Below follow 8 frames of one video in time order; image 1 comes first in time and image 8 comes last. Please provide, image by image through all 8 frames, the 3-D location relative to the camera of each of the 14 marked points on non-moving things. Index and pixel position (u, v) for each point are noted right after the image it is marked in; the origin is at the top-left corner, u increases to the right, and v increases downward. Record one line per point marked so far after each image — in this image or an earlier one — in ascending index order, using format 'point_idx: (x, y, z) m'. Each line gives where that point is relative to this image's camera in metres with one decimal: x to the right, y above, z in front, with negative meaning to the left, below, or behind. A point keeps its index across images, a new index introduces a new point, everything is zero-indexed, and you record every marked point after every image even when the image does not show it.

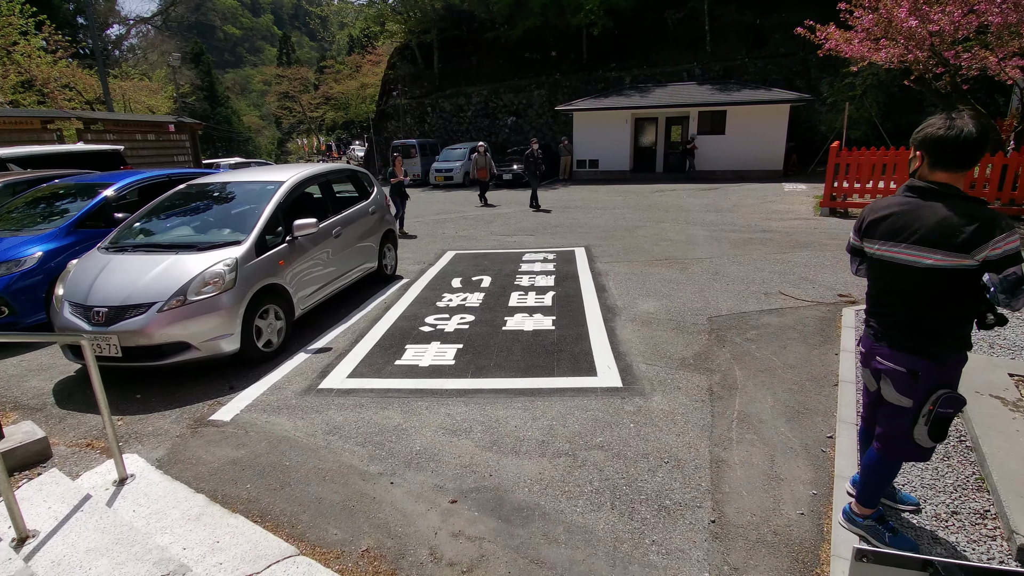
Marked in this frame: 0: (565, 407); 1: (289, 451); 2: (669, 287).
0: (+0.4, -0.9, +3.9) m
1: (-1.5, -1.1, +3.5) m
2: (+2.0, 0.0, +6.8) m
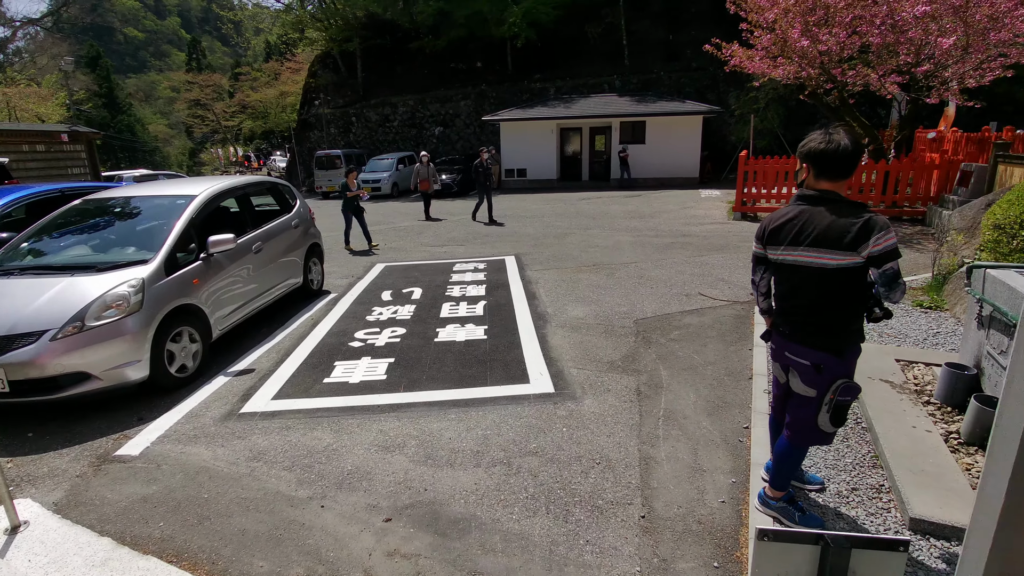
0: (-0.1, -0.9, +3.9) m
1: (-1.9, -1.2, +3.3) m
2: (+1.1, -0.1, +7.0) m
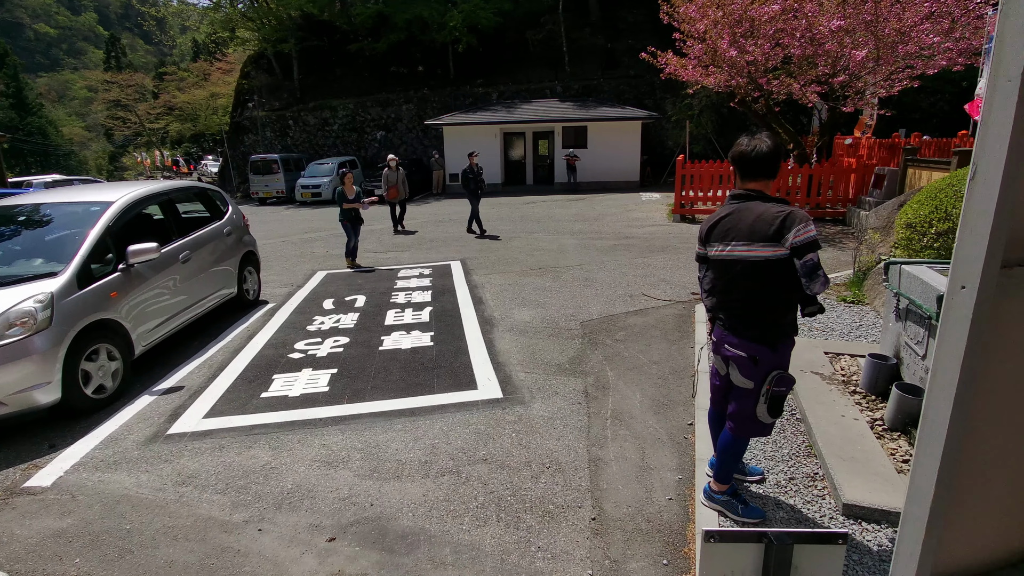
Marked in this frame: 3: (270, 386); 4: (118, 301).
0: (-0.5, -1.0, +3.8) m
1: (-2.2, -1.3, +3.0) m
2: (+0.4, -0.1, +7.0) m
3: (-2.1, -0.8, +4.5) m
4: (-3.3, -0.1, +4.4) m
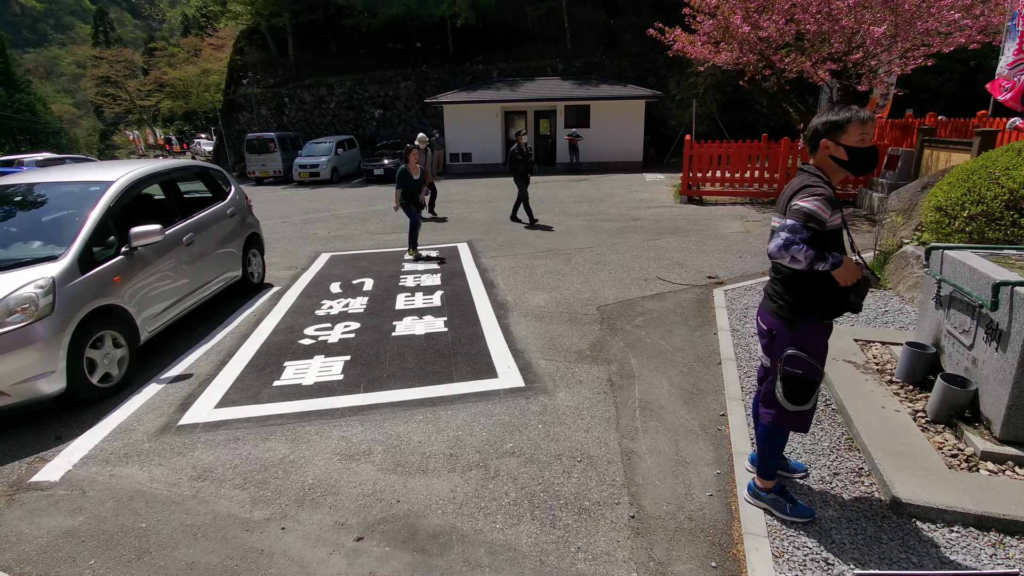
0: (-0.3, -0.9, +3.7) m
1: (-2.0, -1.2, +2.9) m
2: (+0.6, +0.1, +6.9) m
3: (-1.9, -0.7, +4.4) m
4: (-3.1, 0.0, +4.3) m
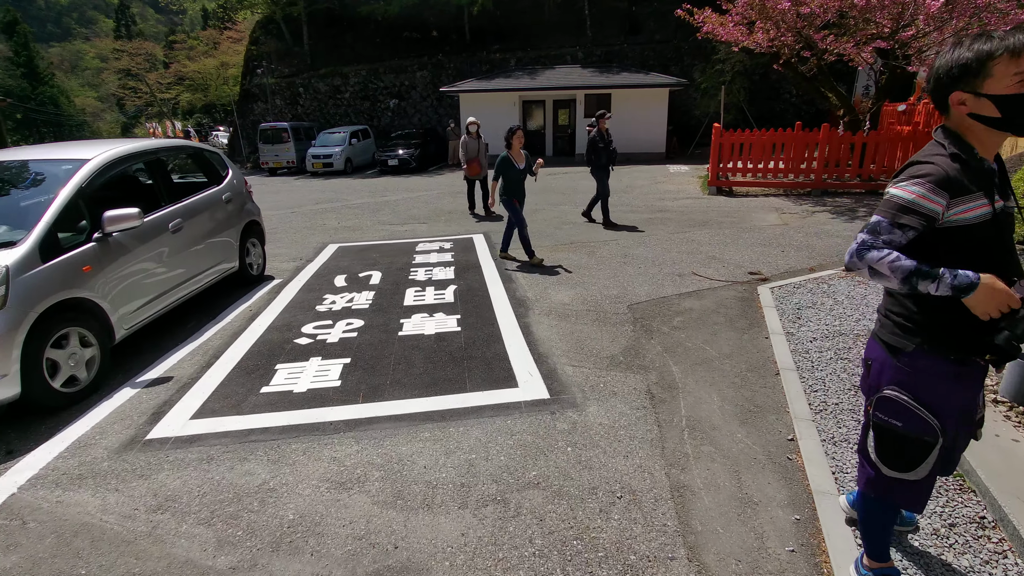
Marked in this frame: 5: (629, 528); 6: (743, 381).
0: (-0.2, -0.8, +3.1) m
1: (-1.9, -1.2, +2.4) m
2: (+0.8, +0.2, +6.2) m
3: (-1.7, -0.7, +3.8) m
4: (-3.0, +0.1, +3.8) m
5: (+0.5, -1.1, +2.4) m
6: (+1.6, -0.6, +3.6) m
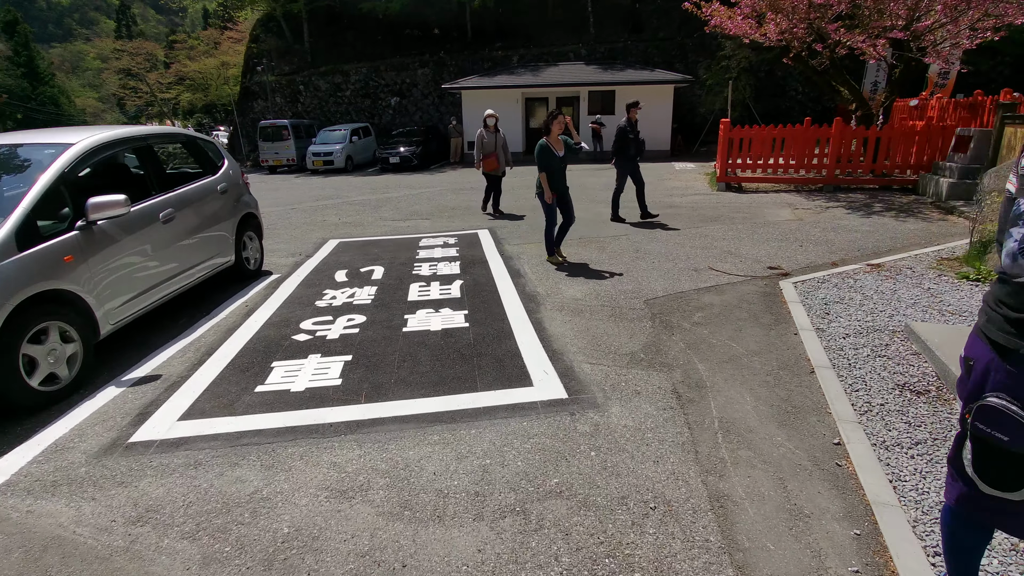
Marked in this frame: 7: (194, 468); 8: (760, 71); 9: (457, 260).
0: (-0.1, -0.8, +2.8) m
1: (-1.8, -1.1, +2.1) m
2: (+0.9, +0.2, +6.0) m
3: (-1.6, -0.6, +3.6) m
4: (-2.9, +0.1, +3.5) m
5: (+0.6, -1.0, +2.1) m
6: (+1.7, -0.6, +3.3) m
7: (-1.6, -0.9, +2.6) m
8: (+9.2, +8.0, +19.6) m
9: (-0.7, +0.3, +6.4) m
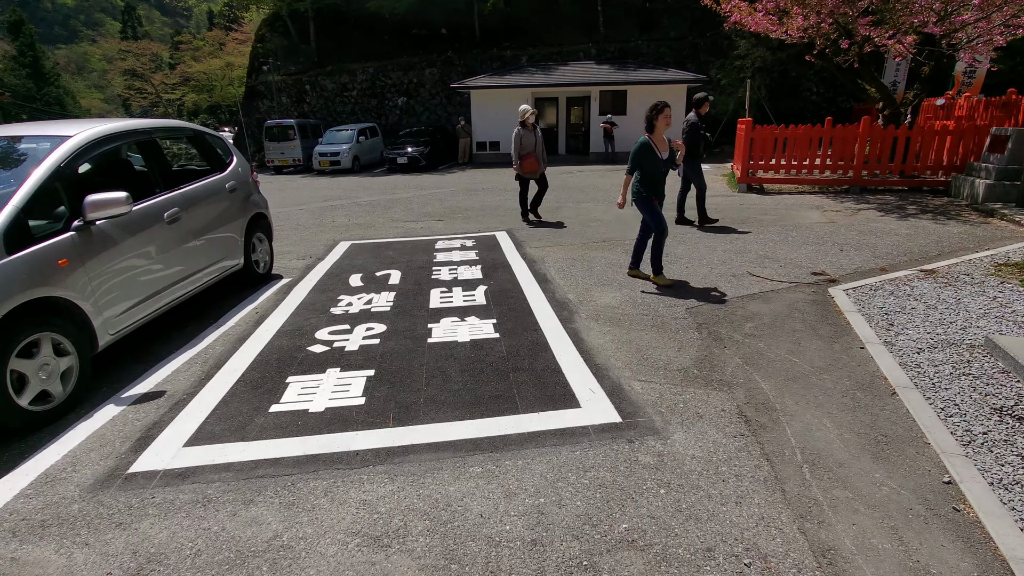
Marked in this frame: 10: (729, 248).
0: (+0.2, -0.8, +2.5) m
1: (-1.6, -1.2, +1.7) m
2: (+1.2, +0.2, +5.6) m
3: (-1.4, -0.7, +3.2) m
4: (-2.6, +0.1, +3.2) m
5: (+0.9, -1.1, +1.7) m
6: (+1.9, -0.6, +3.0) m
7: (-1.3, -0.9, +2.3) m
8: (+9.6, +7.9, +19.2) m
9: (-0.4, +0.3, +6.1) m
10: (+2.7, +0.5, +6.6) m
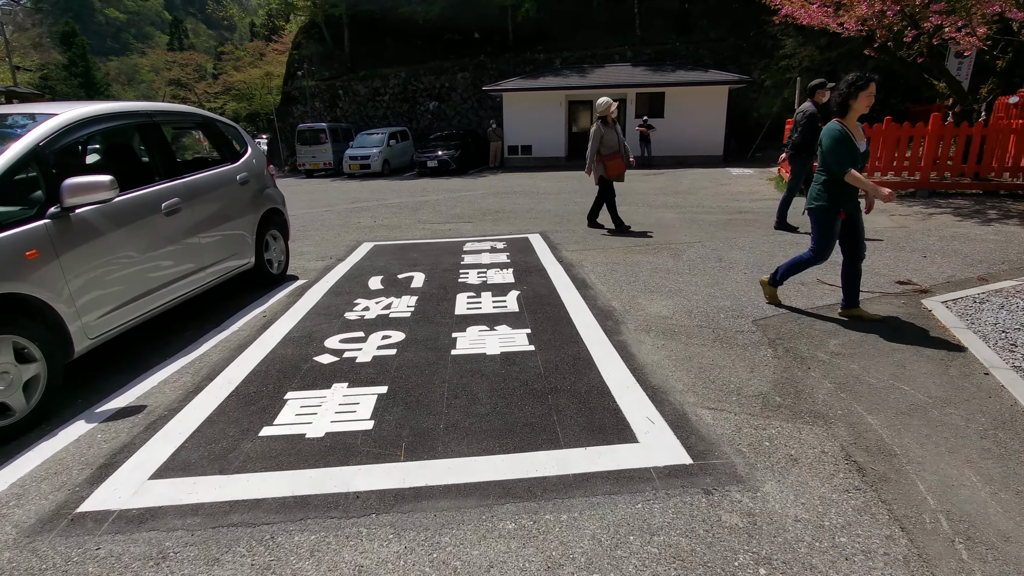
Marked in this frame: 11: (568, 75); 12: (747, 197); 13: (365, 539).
0: (+0.3, -0.9, +1.9) m
1: (-1.4, -1.1, +1.2) m
2: (+1.5, +0.1, +5.0) m
3: (-1.2, -0.6, +2.7) m
4: (-2.4, +0.1, +2.7) m
5: (+1.0, -1.1, +1.1) m
6: (+2.1, -0.7, +2.3) m
7: (-1.2, -0.9, +1.8) m
8: (+10.7, +7.5, +18.2) m
9: (0.0, +0.2, +5.5) m
10: (+3.1, +0.4, +5.9) m
11: (+2.1, +8.0, +19.8) m
12: (+4.8, +1.8, +10.7) m
13: (-0.5, -0.9, +1.9) m
